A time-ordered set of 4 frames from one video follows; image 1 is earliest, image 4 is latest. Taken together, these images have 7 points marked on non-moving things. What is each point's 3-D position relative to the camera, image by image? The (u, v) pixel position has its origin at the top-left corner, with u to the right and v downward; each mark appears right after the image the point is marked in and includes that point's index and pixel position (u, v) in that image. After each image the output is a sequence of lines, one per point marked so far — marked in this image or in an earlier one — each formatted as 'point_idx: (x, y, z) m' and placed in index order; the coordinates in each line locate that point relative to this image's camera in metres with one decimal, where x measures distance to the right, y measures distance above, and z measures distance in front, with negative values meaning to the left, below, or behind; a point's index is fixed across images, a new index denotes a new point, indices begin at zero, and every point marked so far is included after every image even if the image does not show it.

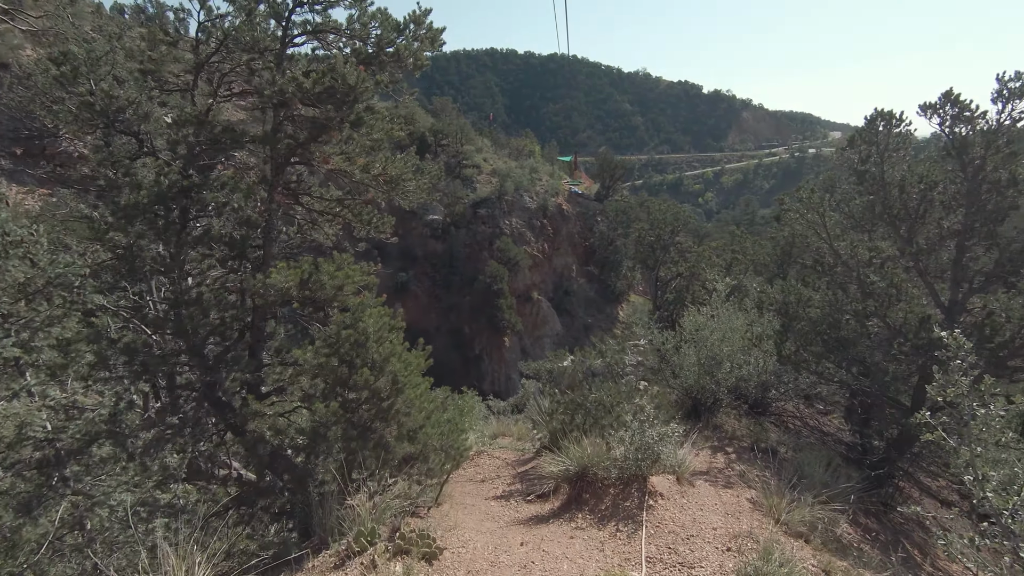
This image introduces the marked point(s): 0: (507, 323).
0: (-0.2, -1.3, +19.7) m
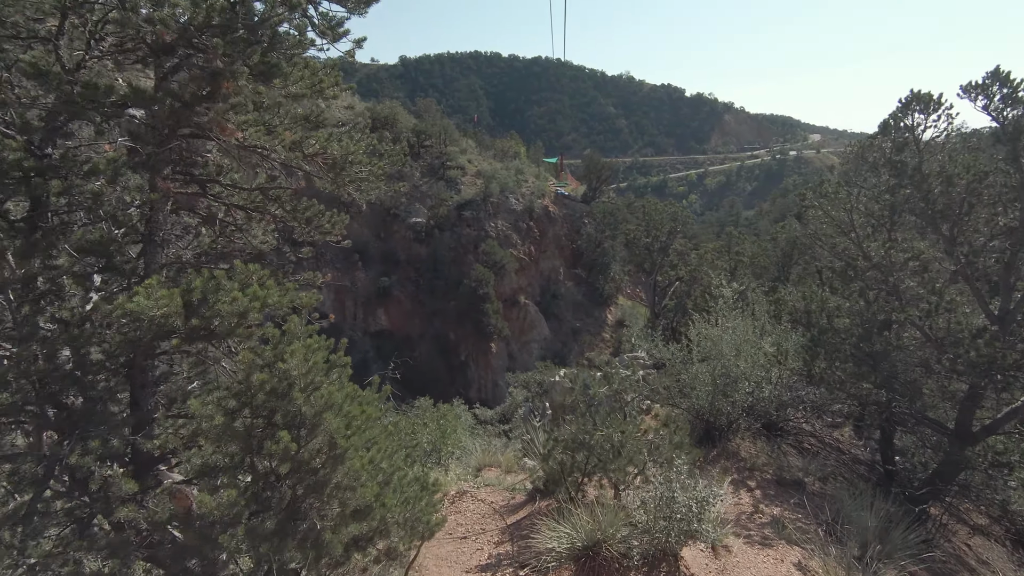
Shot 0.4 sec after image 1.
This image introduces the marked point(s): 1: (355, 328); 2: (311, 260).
0: (-0.7, -1.5, +19.1) m
1: (-6.0, -1.5, +19.3) m
2: (-7.5, +1.1, +19.1) m
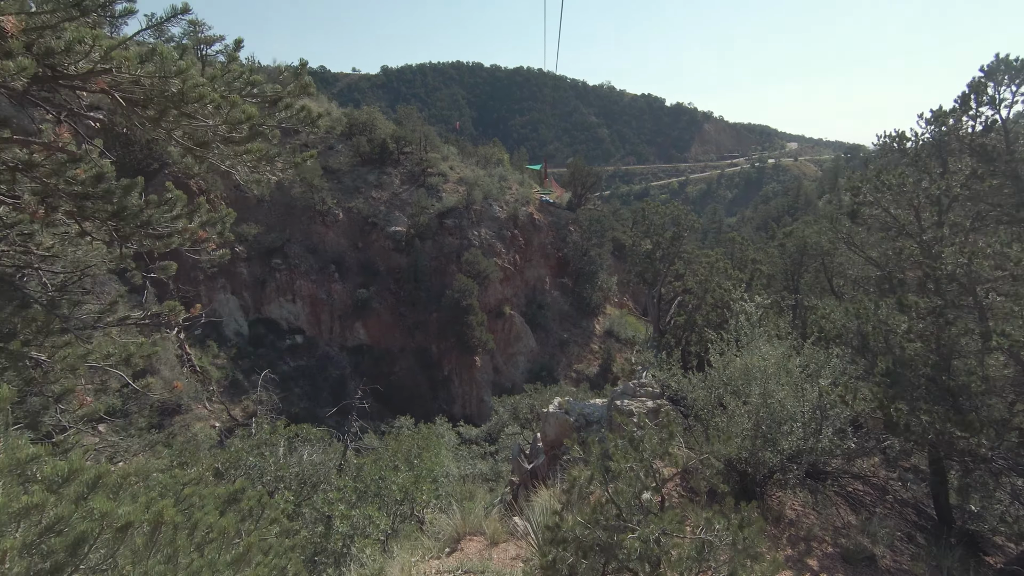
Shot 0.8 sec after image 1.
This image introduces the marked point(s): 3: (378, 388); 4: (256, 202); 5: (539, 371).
0: (-1.2, -1.9, +18.3) m
1: (-6.5, -2.0, +18.3) m
2: (-8.1, +0.6, +18.1) m
3: (-4.7, -3.6, +17.8) m
4: (-9.4, +3.1, +18.7) m
5: (+1.0, -3.2, +19.8) m
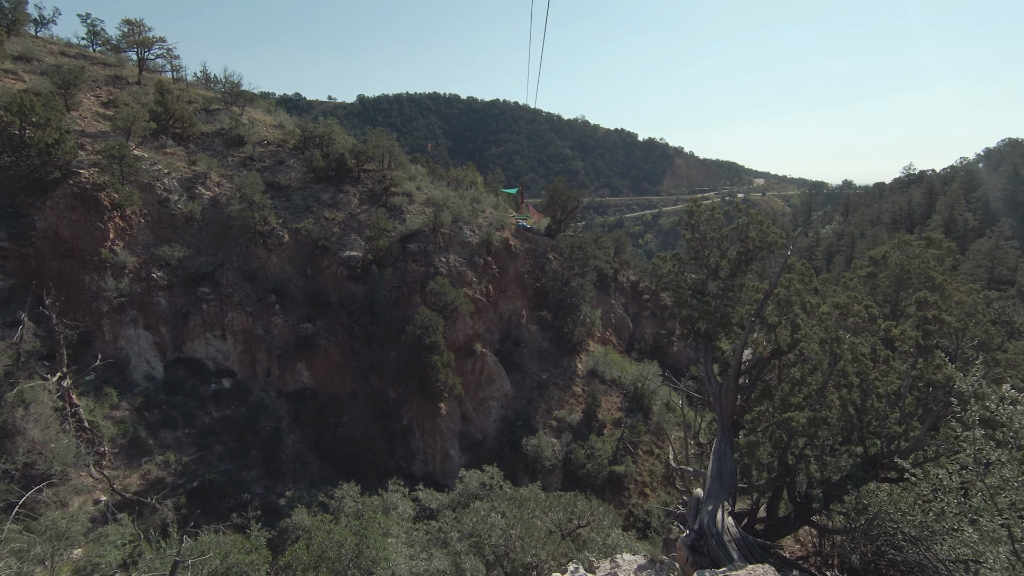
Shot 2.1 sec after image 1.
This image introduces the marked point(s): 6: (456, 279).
0: (-2.1, -2.9, +15.6) m
1: (-7.4, -3.0, +15.3) m
2: (-8.9, -0.4, +15.3) m
3: (-5.5, -4.6, +14.9) m
4: (-10.3, +2.1, +15.9) m
5: (+0.1, -4.4, +17.2) m
6: (-2.0, +0.3, +18.0) m
